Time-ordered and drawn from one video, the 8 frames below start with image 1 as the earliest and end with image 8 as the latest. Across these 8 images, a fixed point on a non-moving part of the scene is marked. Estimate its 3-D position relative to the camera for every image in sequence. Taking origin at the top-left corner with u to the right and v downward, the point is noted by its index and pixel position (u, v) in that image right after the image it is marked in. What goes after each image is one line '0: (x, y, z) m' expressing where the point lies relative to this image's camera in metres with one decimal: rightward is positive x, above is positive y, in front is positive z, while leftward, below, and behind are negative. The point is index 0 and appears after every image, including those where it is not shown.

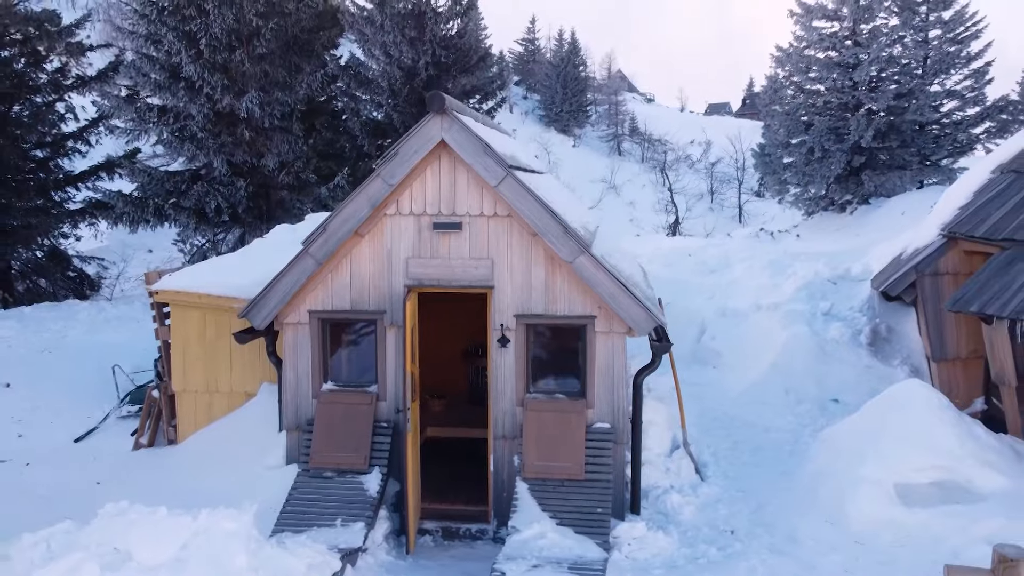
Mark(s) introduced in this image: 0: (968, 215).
0: (+4.4, +0.7, +7.7) m
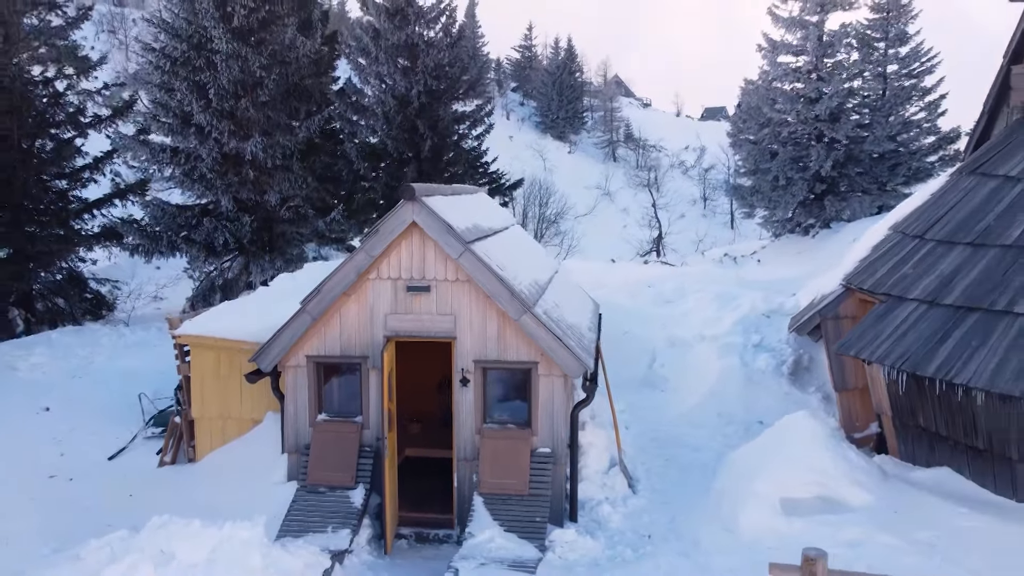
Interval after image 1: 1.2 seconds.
0: (+4.0, +0.2, +9.1) m
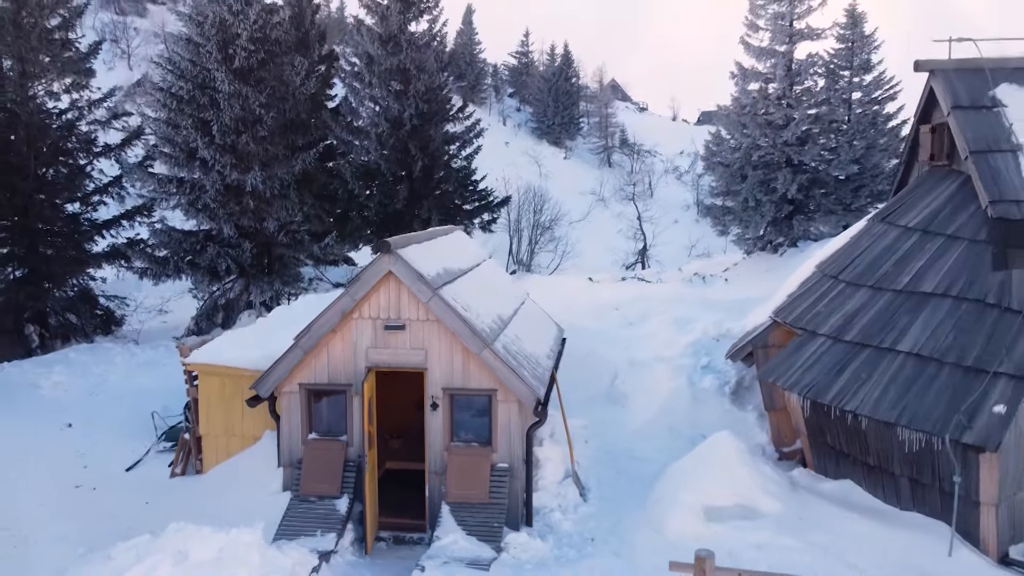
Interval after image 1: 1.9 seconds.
0: (+3.6, -0.2, +10.4) m
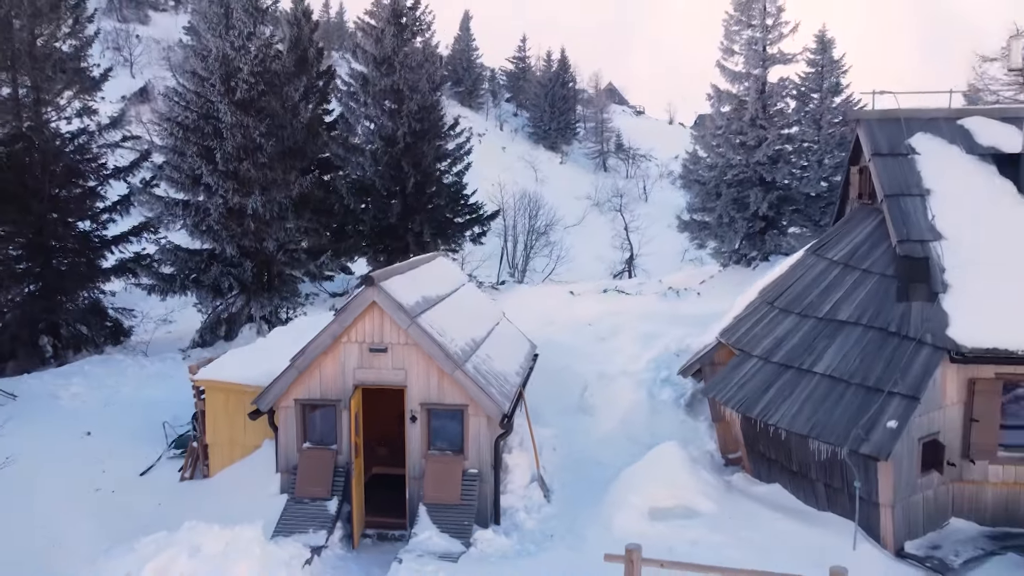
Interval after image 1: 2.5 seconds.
0: (+3.2, -0.6, +11.6) m
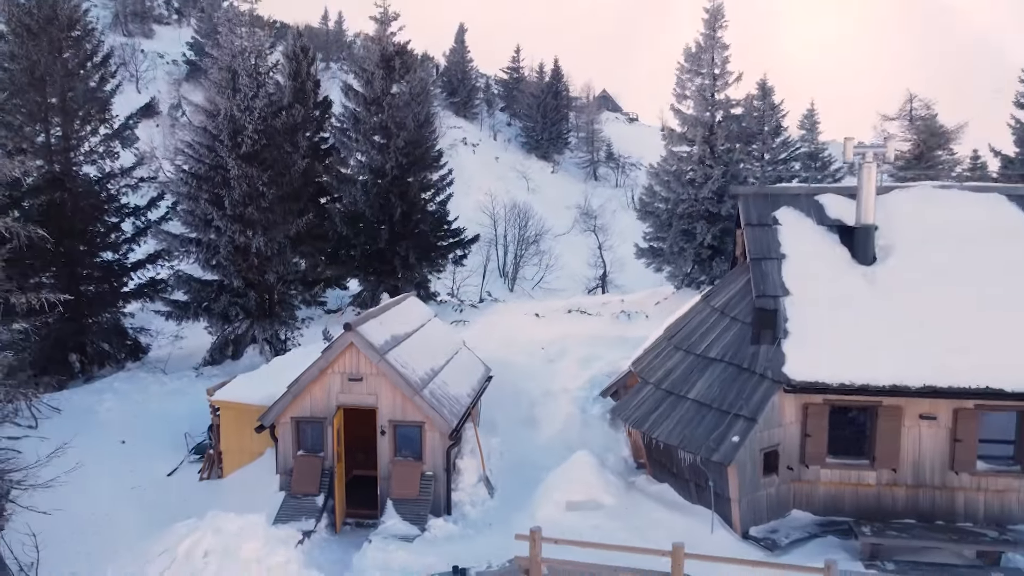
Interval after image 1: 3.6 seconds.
0: (+2.3, -1.3, +14.5) m
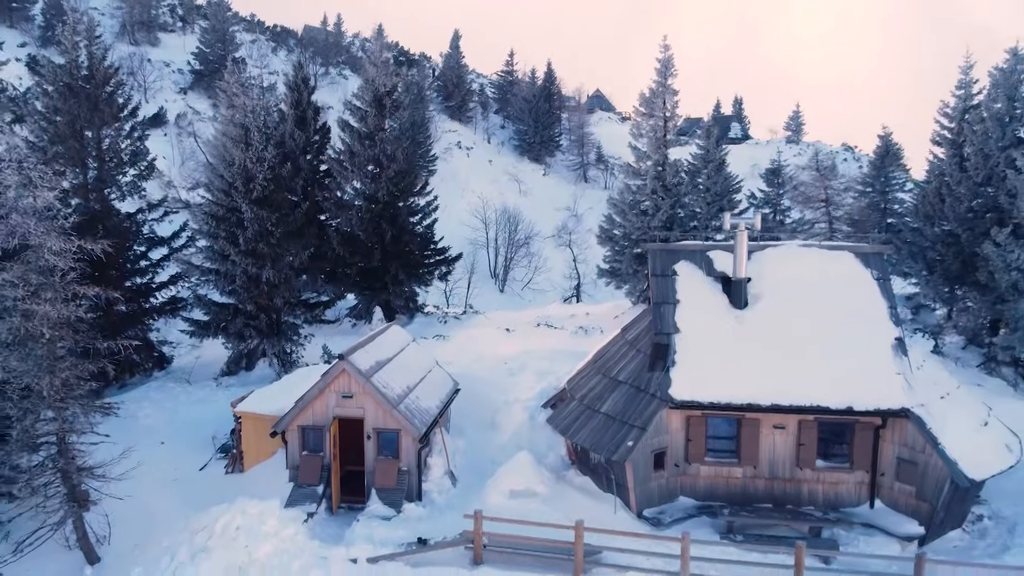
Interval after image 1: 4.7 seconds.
0: (+1.4, -2.1, +18.4) m
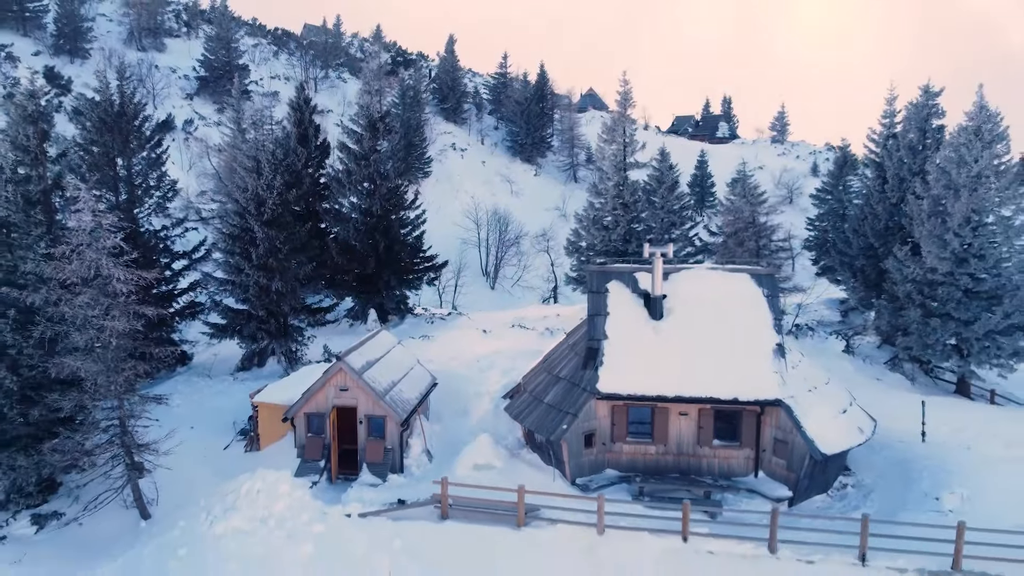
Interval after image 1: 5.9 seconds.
0: (+0.4, -2.4, +22.6) m
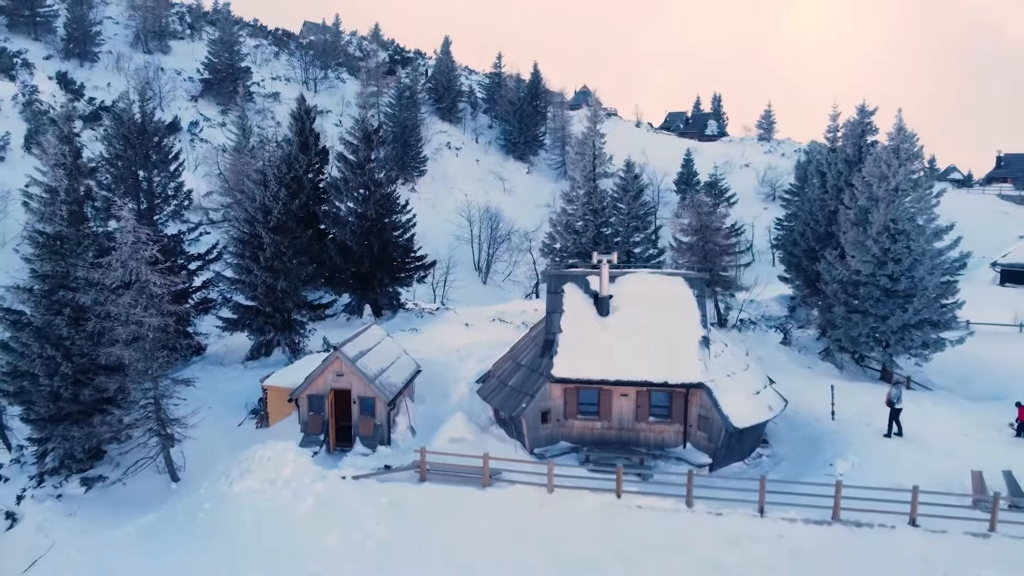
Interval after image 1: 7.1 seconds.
0: (-0.5, -2.5, +26.5) m
